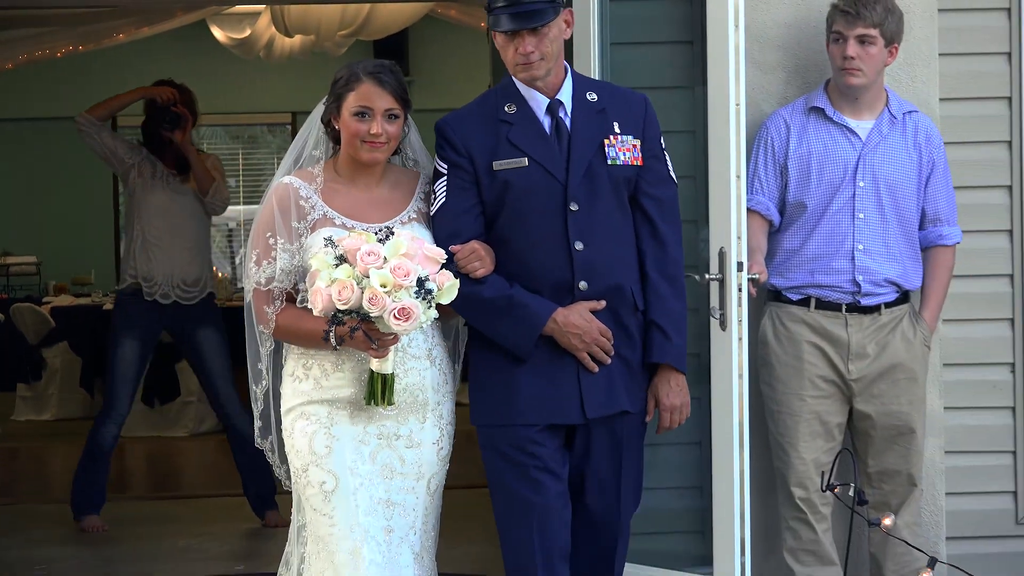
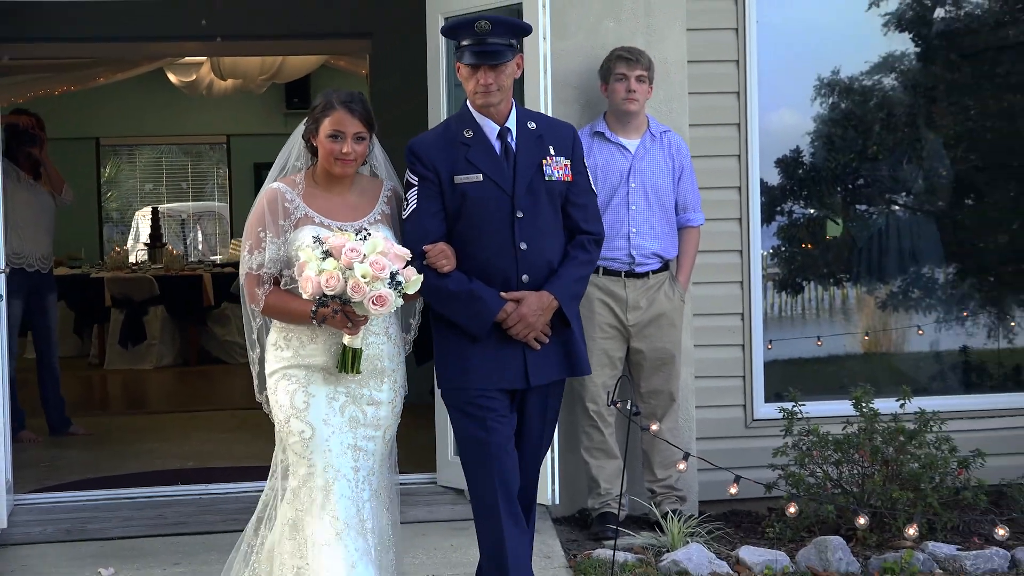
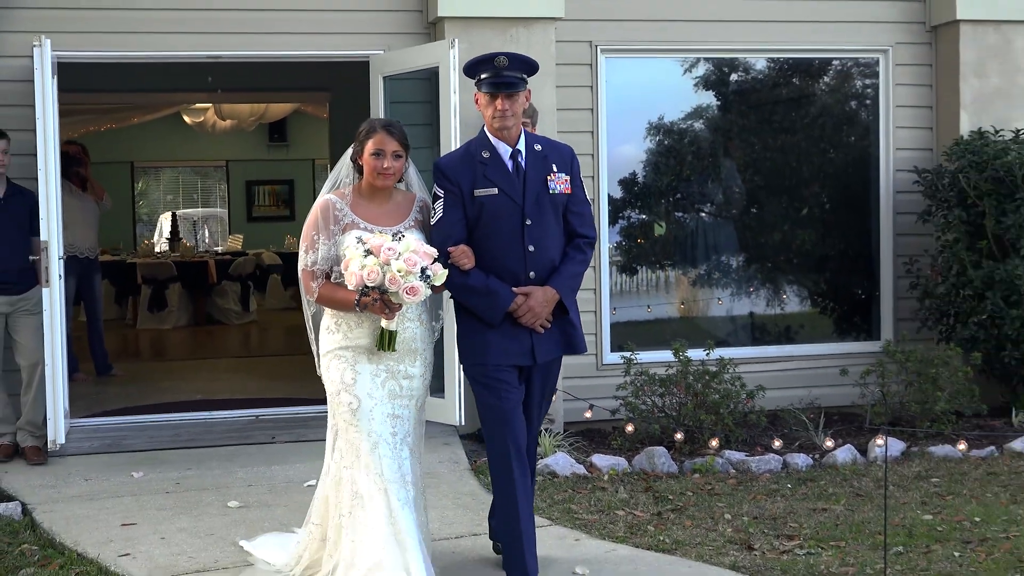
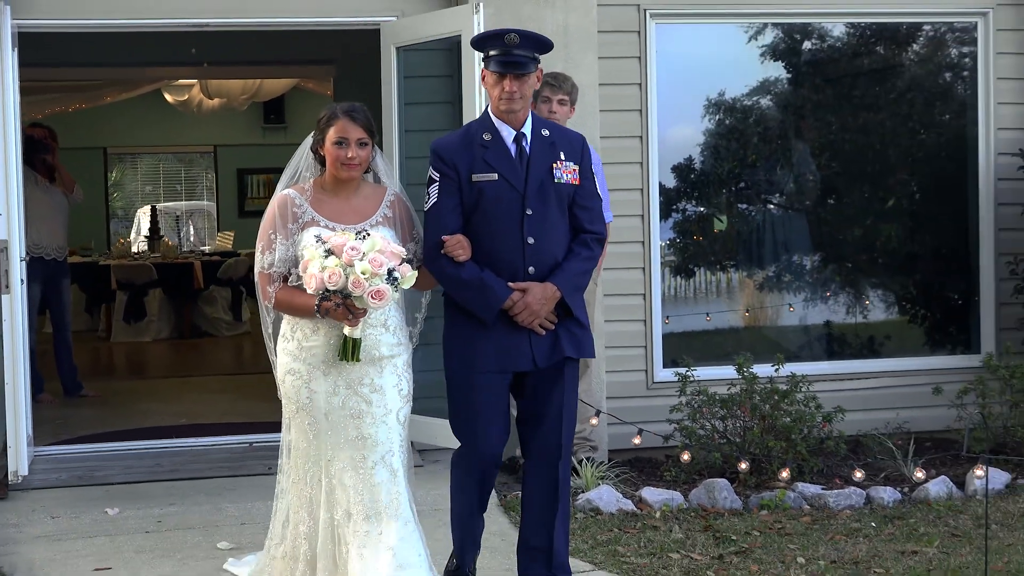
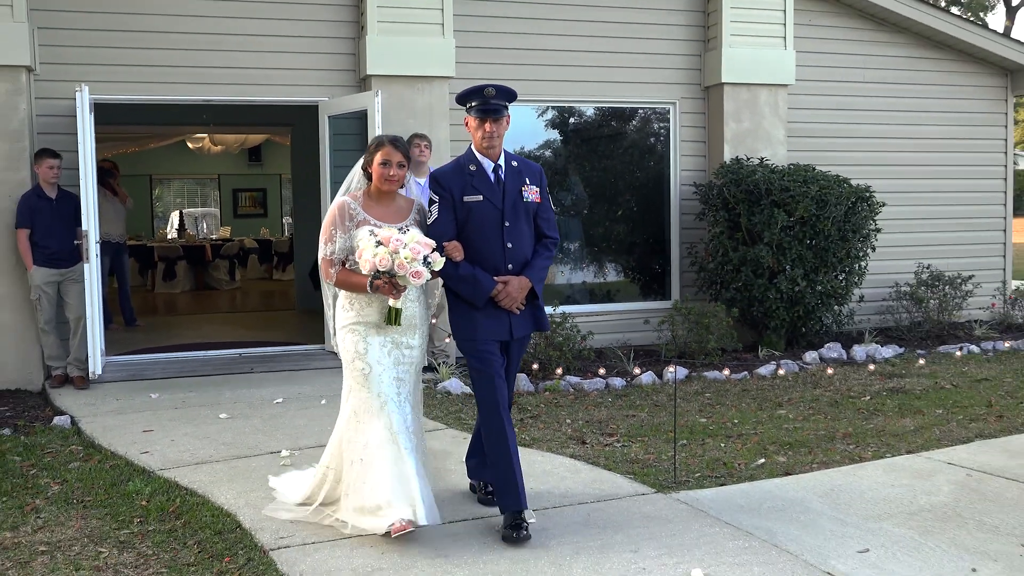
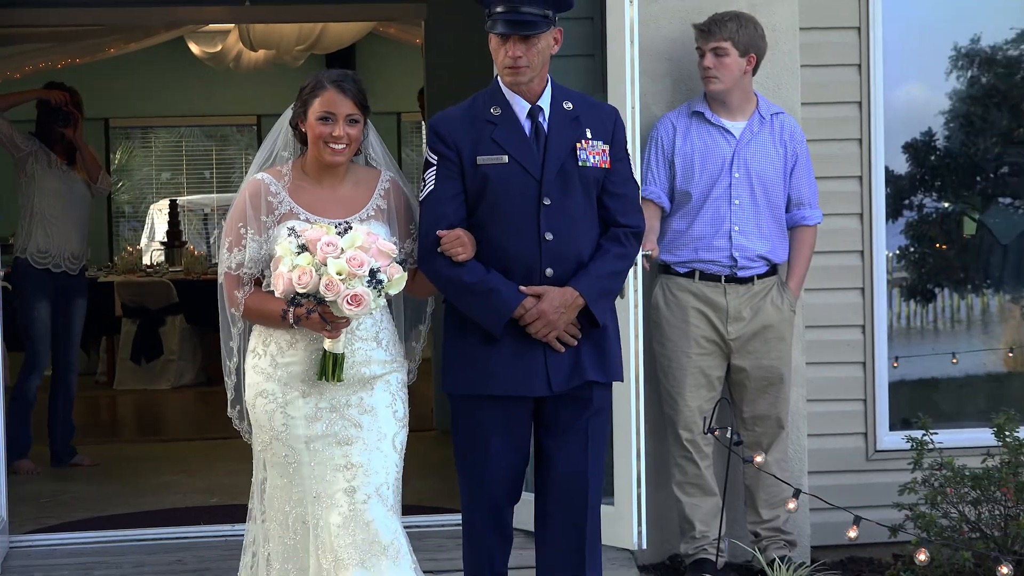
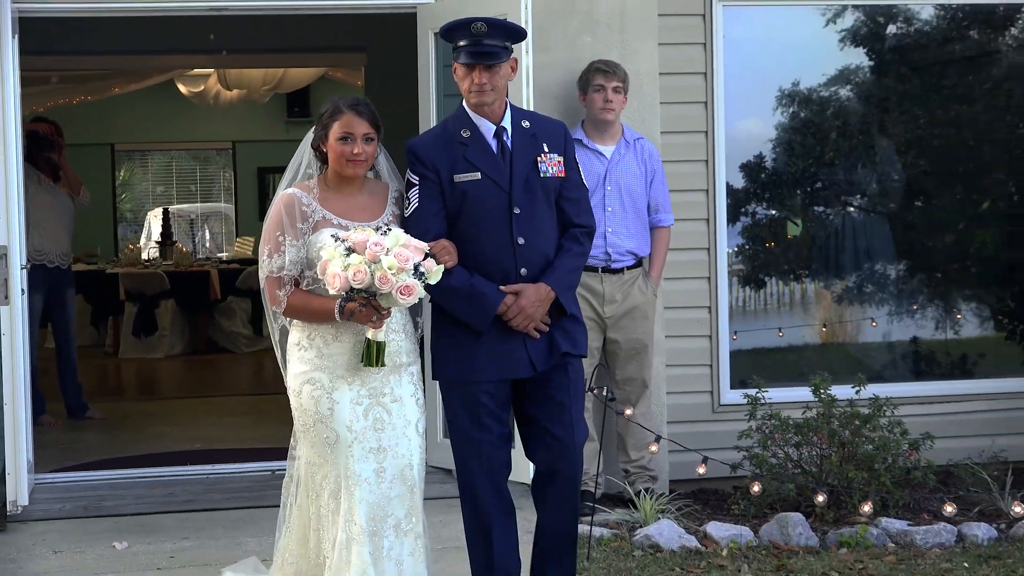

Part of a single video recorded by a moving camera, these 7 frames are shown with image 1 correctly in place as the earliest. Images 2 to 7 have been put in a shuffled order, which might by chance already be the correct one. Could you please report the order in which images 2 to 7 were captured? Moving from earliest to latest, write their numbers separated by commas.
6, 2, 7, 4, 3, 5
